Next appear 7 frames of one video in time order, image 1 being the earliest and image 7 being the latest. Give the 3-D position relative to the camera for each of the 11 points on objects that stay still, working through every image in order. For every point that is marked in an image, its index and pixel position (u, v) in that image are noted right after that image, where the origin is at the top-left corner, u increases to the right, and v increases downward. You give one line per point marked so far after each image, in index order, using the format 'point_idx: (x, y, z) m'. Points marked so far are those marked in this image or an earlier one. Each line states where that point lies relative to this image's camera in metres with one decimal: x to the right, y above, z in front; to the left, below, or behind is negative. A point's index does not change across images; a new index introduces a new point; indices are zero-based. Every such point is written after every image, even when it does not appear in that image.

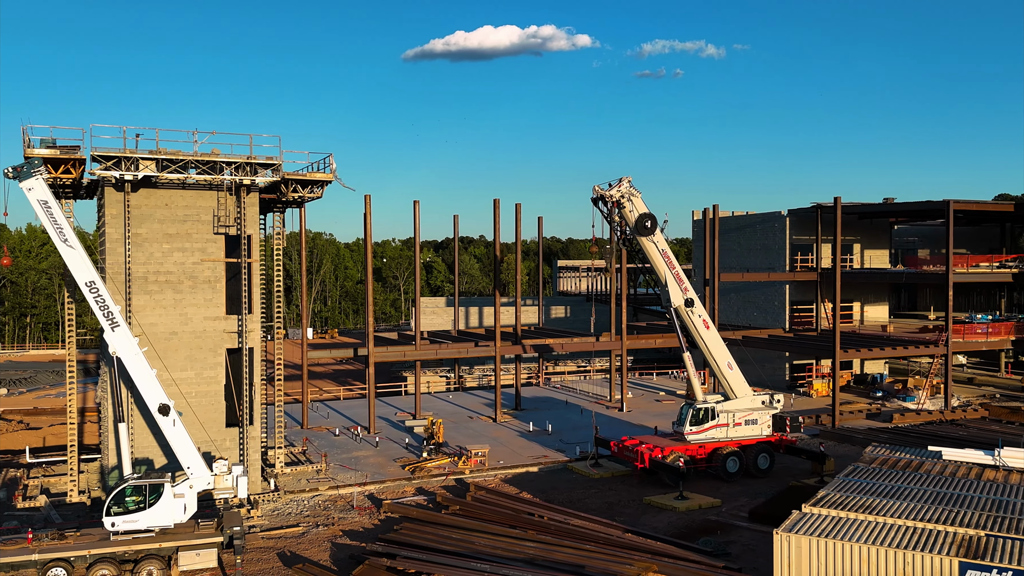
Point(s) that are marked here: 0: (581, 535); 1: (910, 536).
0: (+1.6, -5.9, +19.4) m
1: (+7.3, -4.5, +14.8) m
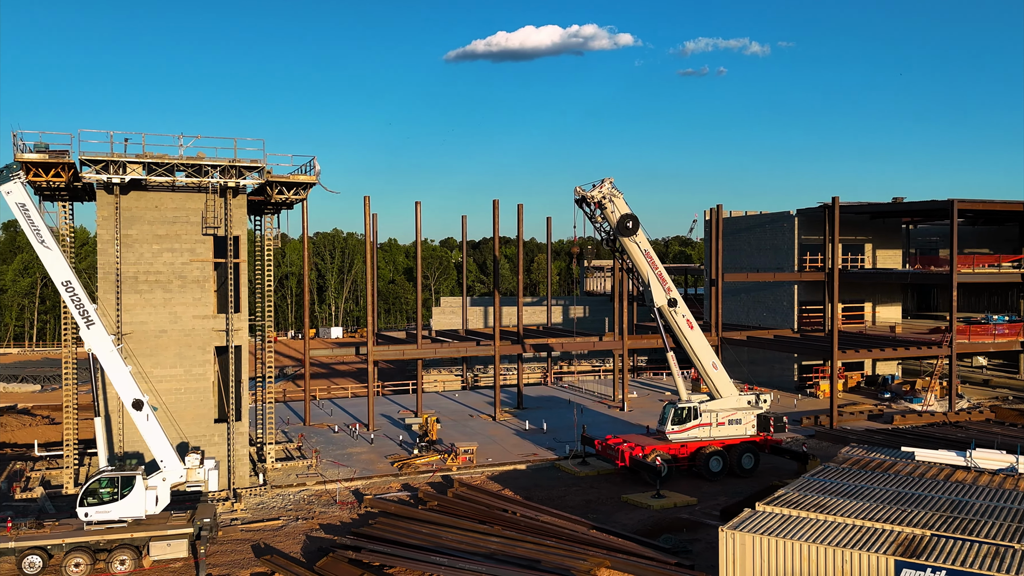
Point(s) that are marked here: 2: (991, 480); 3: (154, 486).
0: (+0.8, -5.9, +19.7) m
1: (+6.3, -4.5, +14.8) m
2: (+11.4, -4.6, +19.3) m
3: (-8.2, -4.5, +18.4) m
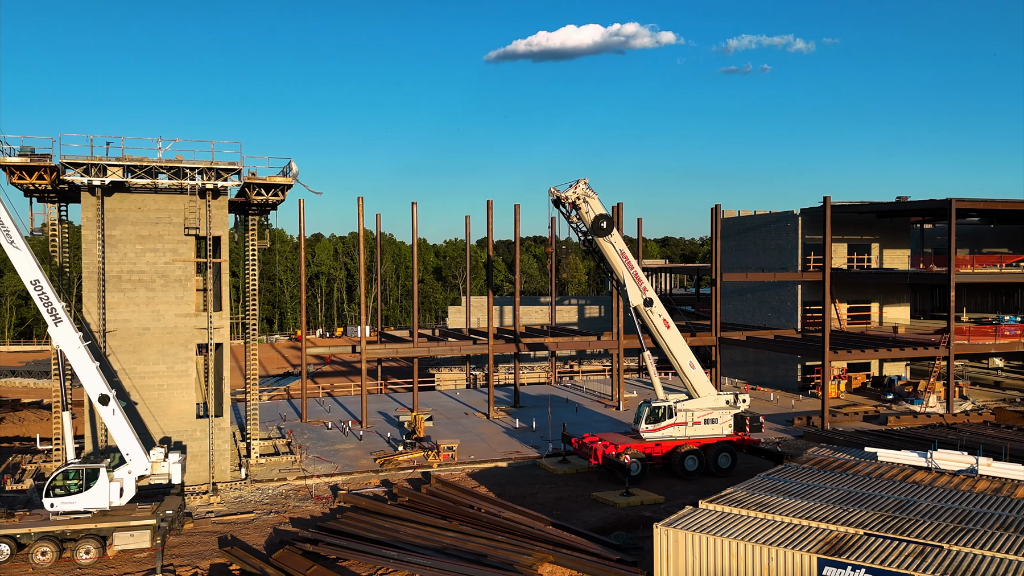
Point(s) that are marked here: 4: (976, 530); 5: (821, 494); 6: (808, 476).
0: (-0.2, -5.9, +19.9) m
1: (+5.0, -4.5, +14.9) m
2: (+10.3, -4.6, +19.2) m
3: (-9.3, -4.5, +19.1) m
4: (+8.8, -4.5, +15.2) m
5: (+6.7, -4.5, +17.6) m
6: (+7.1, -4.5, +19.5) m
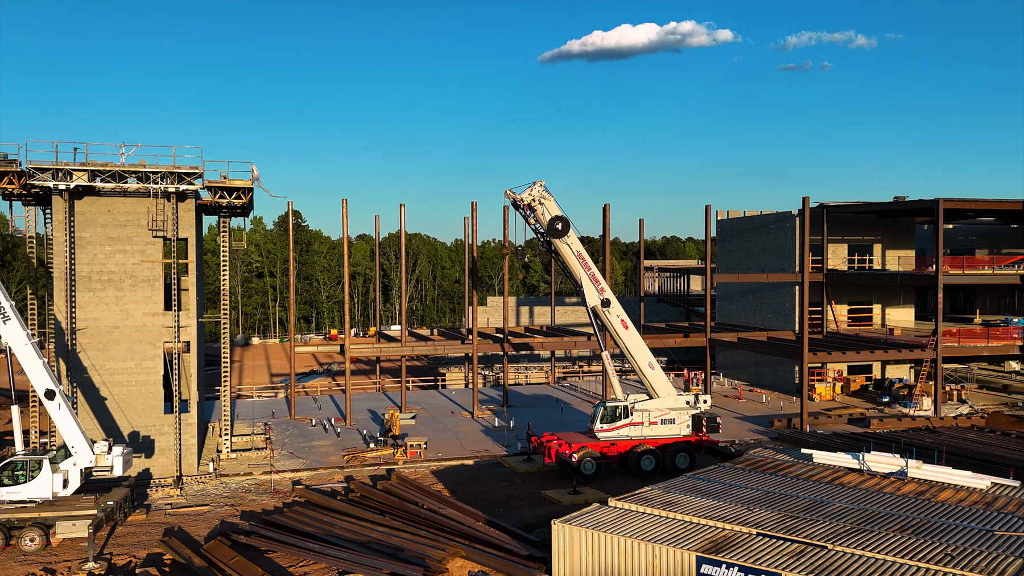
0: (-1.9, -5.9, +20.4) m
1: (+3.1, -4.5, +15.1) m
2: (+8.6, -4.6, +19.1) m
3: (-11.0, -4.5, +19.9) m
4: (+6.8, -4.6, +15.2) m
5: (+4.9, -4.5, +17.7) m
6: (+5.4, -4.6, +19.6) m
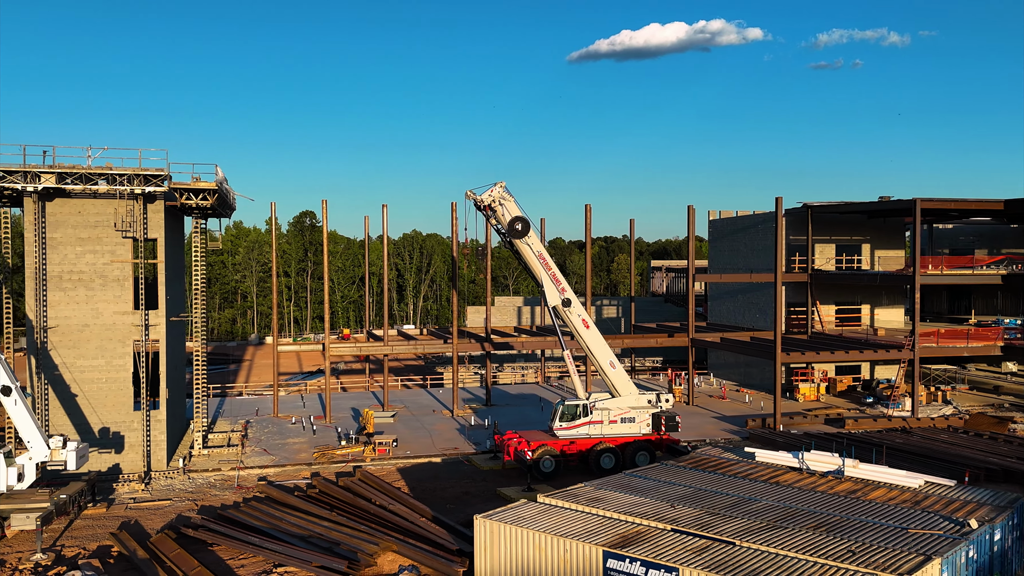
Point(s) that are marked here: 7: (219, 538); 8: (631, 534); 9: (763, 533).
0: (-3.4, -5.9, +20.8) m
1: (+1.5, -4.5, +15.4) m
2: (+7.1, -4.6, +19.3) m
3: (-12.5, -4.4, +20.5) m
4: (+5.3, -4.6, +15.4) m
5: (+3.4, -4.5, +18.0) m
6: (+3.9, -4.6, +19.8) m
7: (-7.0, -6.0, +19.5) m
8: (+2.2, -4.5, +15.0) m
9: (+4.7, -4.5, +15.0) m
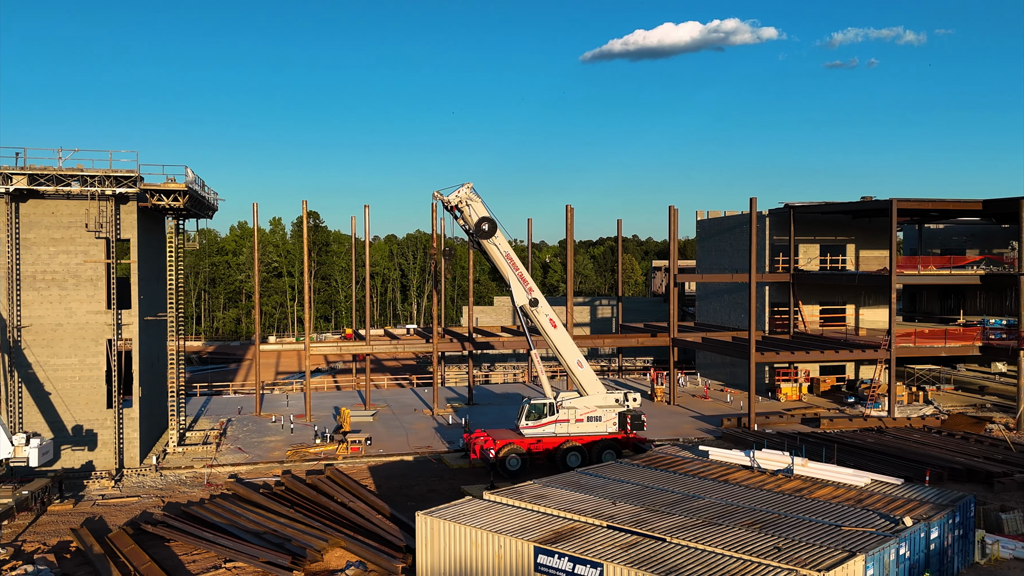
0: (-4.5, -5.9, +21.1) m
1: (+0.3, -4.5, +15.6) m
2: (+5.9, -4.6, +19.5) m
3: (-13.6, -4.4, +20.9) m
4: (+4.1, -4.6, +15.7) m
5: (+2.2, -4.5, +18.2) m
6: (+2.8, -4.6, +20.1) m
7: (-8.2, -6.0, +19.9) m
8: (+1.0, -4.5, +15.2) m
9: (+3.5, -4.5, +15.3) m
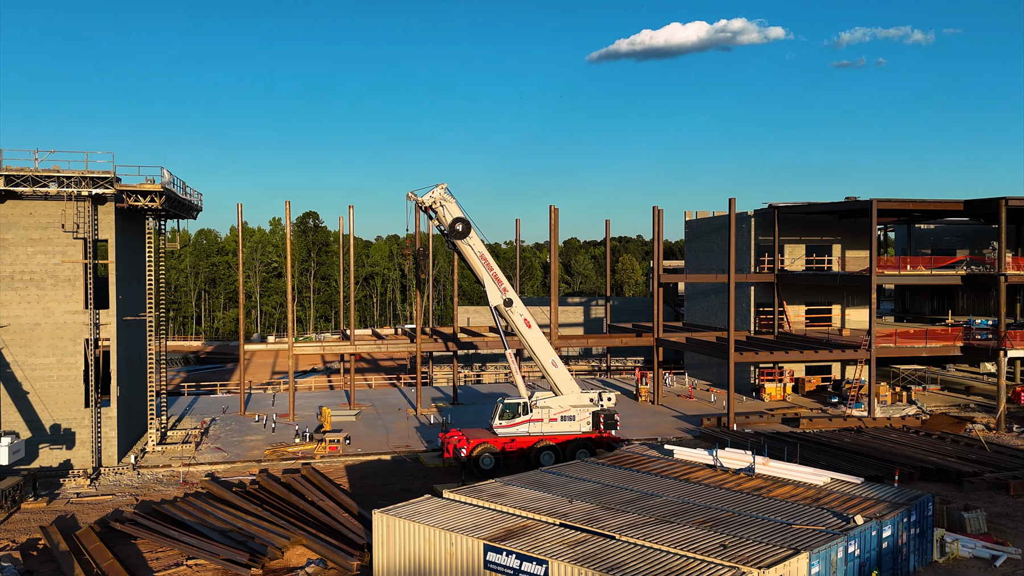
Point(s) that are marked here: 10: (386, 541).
0: (-5.4, -5.9, +21.3) m
1: (-0.6, -4.6, +15.8) m
2: (+5.0, -4.6, +19.6) m
3: (-14.5, -4.4, +21.1) m
4: (+3.2, -4.6, +15.8) m
5: (+1.3, -4.5, +18.4) m
6: (+1.9, -4.6, +20.3) m
7: (-9.1, -6.0, +20.1) m
8: (+0.1, -4.5, +15.4) m
9: (+2.6, -4.6, +15.4) m
10: (-2.6, -5.1, +16.3) m
